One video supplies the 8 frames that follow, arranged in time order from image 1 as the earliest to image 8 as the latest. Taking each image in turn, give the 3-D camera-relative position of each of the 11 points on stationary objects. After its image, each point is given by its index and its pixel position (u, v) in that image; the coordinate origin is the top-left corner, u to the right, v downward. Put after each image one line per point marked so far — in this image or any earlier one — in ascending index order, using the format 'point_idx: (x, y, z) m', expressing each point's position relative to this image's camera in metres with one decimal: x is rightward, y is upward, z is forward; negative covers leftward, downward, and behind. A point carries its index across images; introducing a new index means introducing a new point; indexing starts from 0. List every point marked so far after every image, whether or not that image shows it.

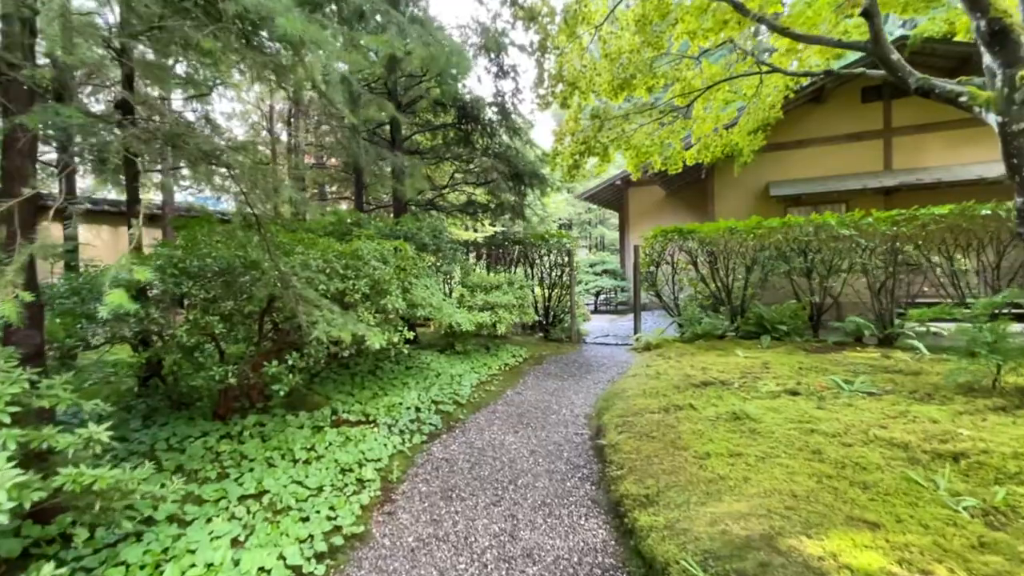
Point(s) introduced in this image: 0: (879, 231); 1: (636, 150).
0: (+4.0, +0.6, +5.8) m
1: (+1.7, +1.9, +7.7) m
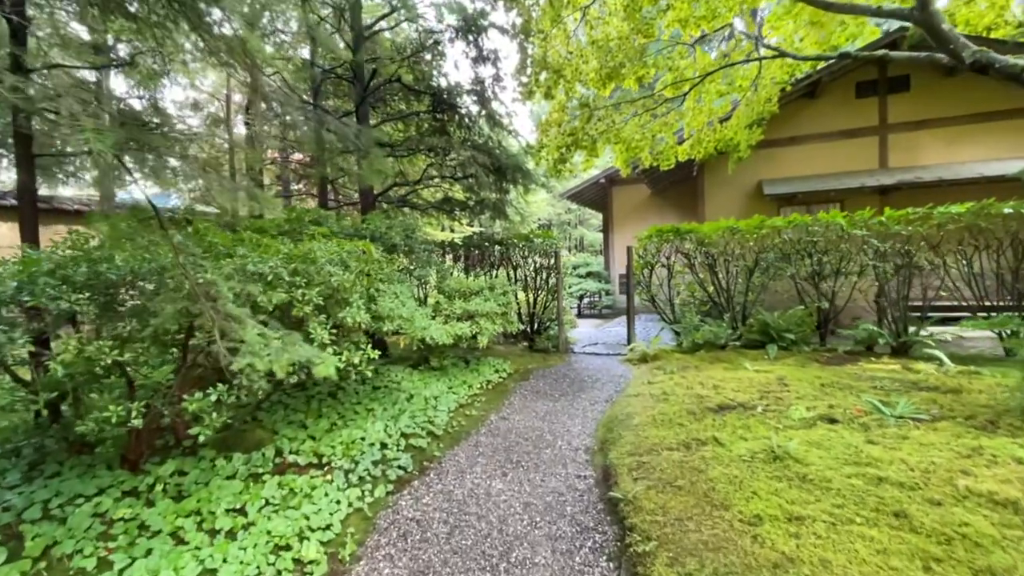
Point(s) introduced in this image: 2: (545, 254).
0: (+3.8, +0.6, +5.3) m
1: (+1.5, +1.9, +7.1) m
2: (+0.4, +0.4, +6.6) m
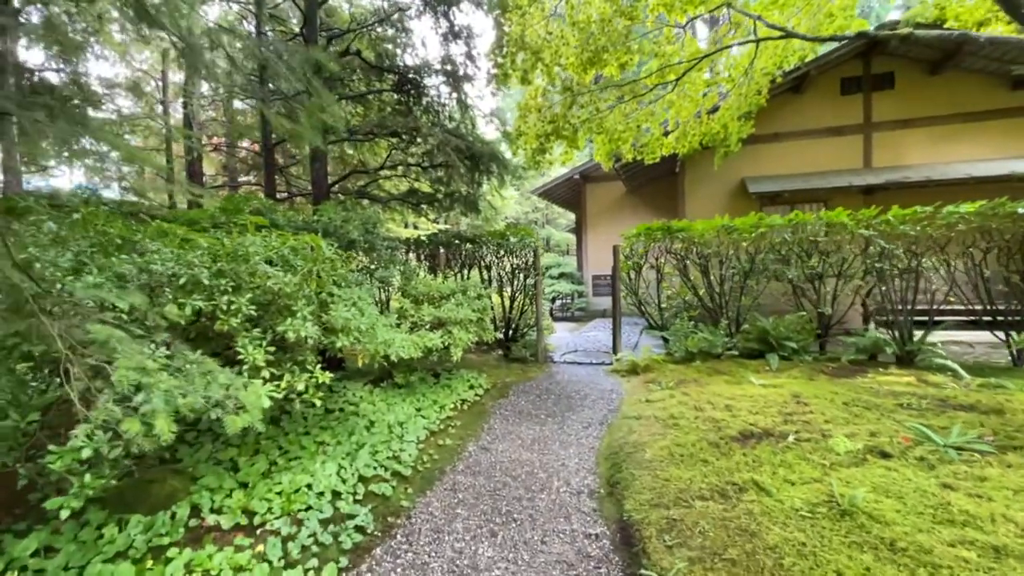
0: (+3.6, +0.5, +5.0) m
1: (+1.2, +1.8, +6.6) m
2: (+0.1, +0.4, +6.0) m
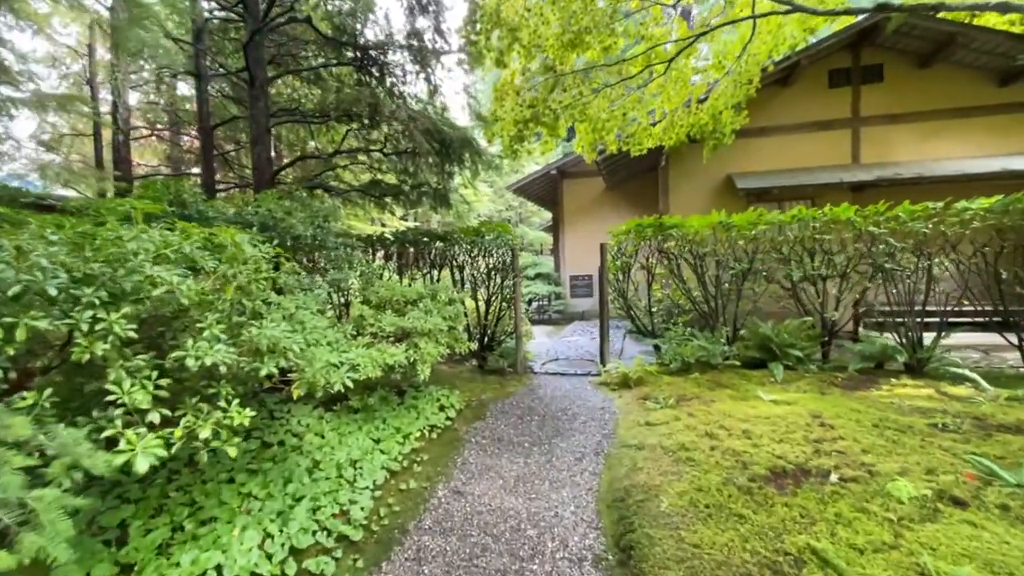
0: (+3.4, +0.5, +4.5) m
1: (+0.9, +1.8, +6.0) m
2: (-0.1, +0.4, +5.4) m
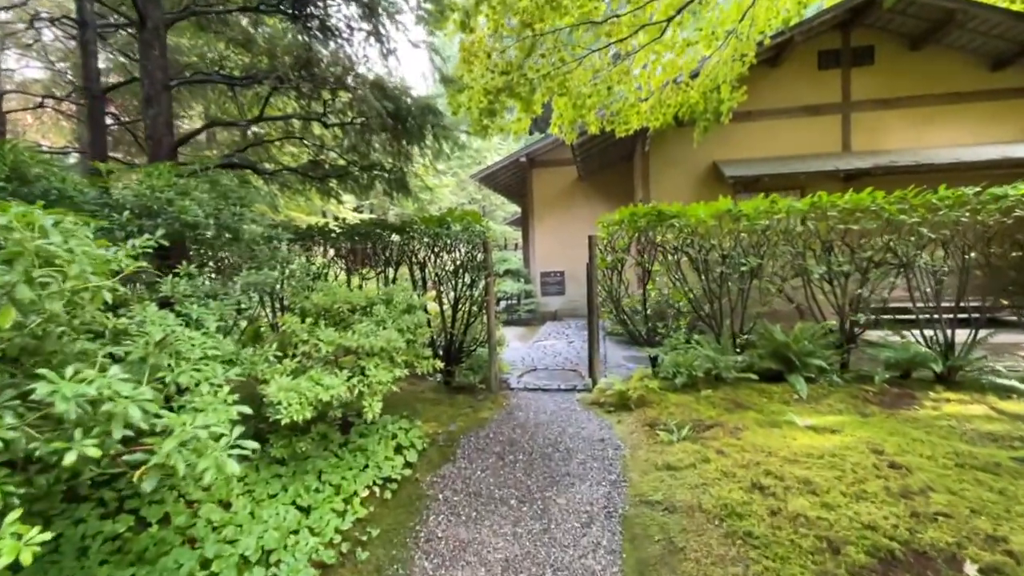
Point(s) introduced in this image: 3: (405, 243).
0: (+3.2, +0.5, +3.9) m
1: (+0.6, +1.8, +5.2) m
2: (-0.4, +0.4, +4.6) m
3: (-0.9, +0.4, +4.6) m
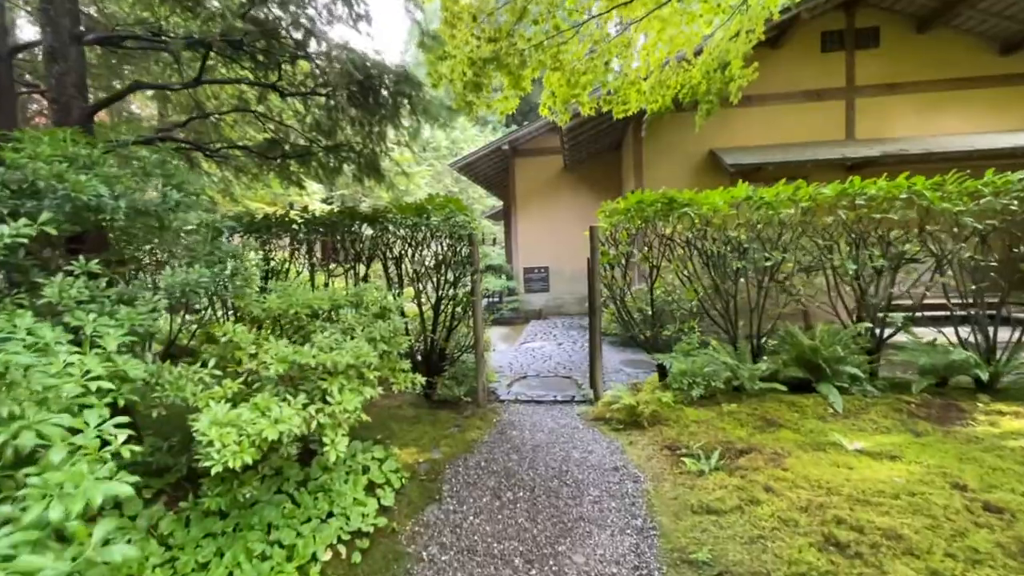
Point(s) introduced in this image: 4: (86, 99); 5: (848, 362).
0: (+3.2, +0.5, +3.5) m
1: (+0.5, +1.8, +4.7) m
2: (-0.5, +0.4, +4.0) m
3: (-1.0, +0.4, +4.0) m
4: (-2.4, +1.0, +3.0) m
5: (+2.3, -0.5, +3.6) m
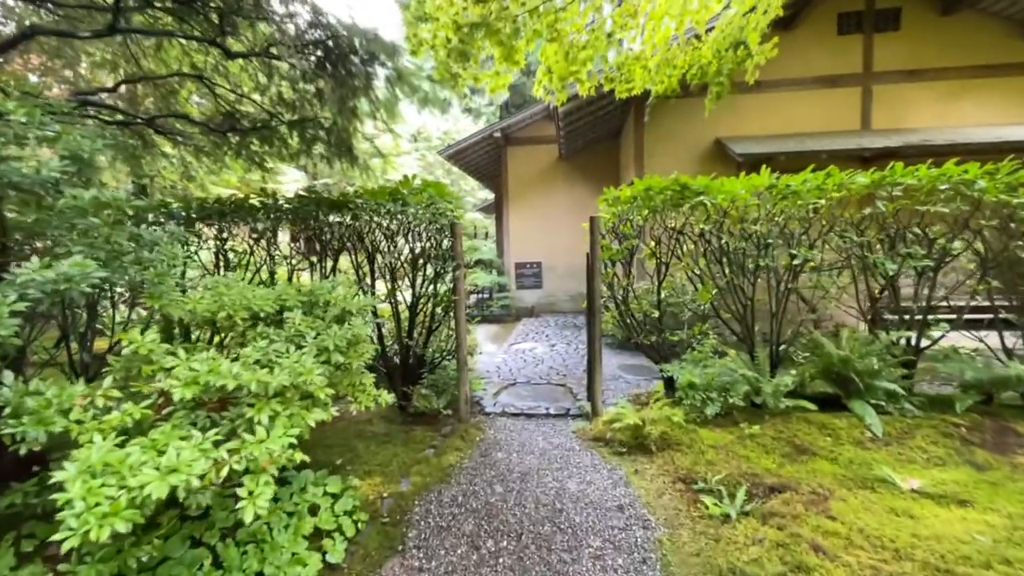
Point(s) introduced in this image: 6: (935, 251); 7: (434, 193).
0: (+3.1, +0.5, +3.1) m
1: (+0.4, +1.9, +4.2) m
2: (-0.5, +0.4, +3.5) m
3: (-1.1, +0.4, +3.5) m
4: (-2.4, +1.1, +2.5) m
5: (+2.2, -0.5, +3.2) m
6: (+2.6, +0.2, +3.3) m
7: (-0.5, +0.6, +3.5) m
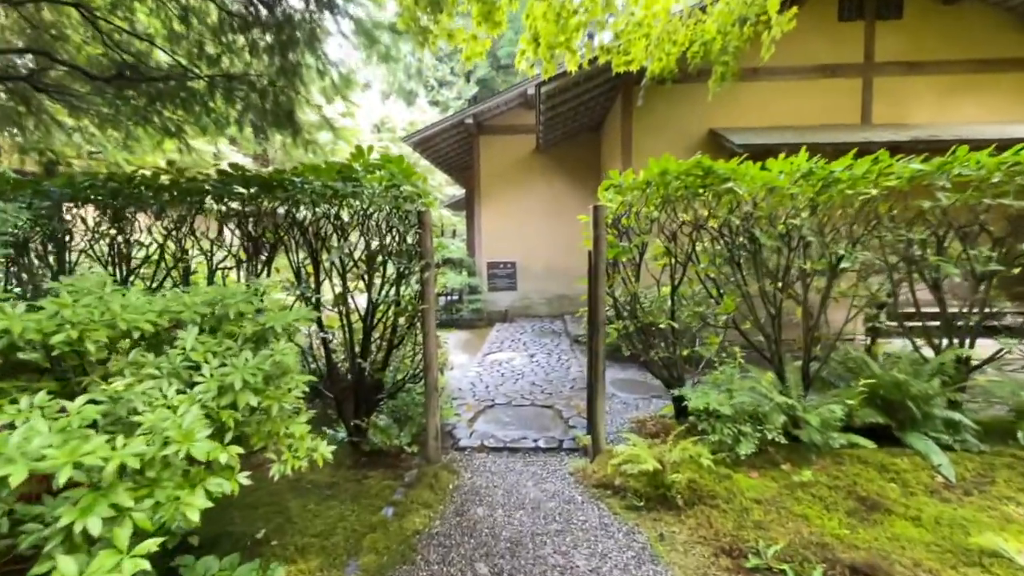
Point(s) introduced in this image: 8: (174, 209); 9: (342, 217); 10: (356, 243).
0: (+3.0, +0.5, +2.6) m
1: (+0.3, +1.8, +3.5) m
2: (-0.6, +0.4, +2.8) m
3: (-1.2, +0.4, +2.7) m
4: (-2.4, +1.1, +1.6) m
5: (+2.1, -0.6, +2.7) m
6: (+2.5, +0.2, +2.8) m
7: (-0.6, +0.6, +2.8) m
8: (-1.7, +0.4, +2.7) m
9: (-0.9, +0.4, +2.7) m
10: (-0.8, +0.2, +2.8) m
